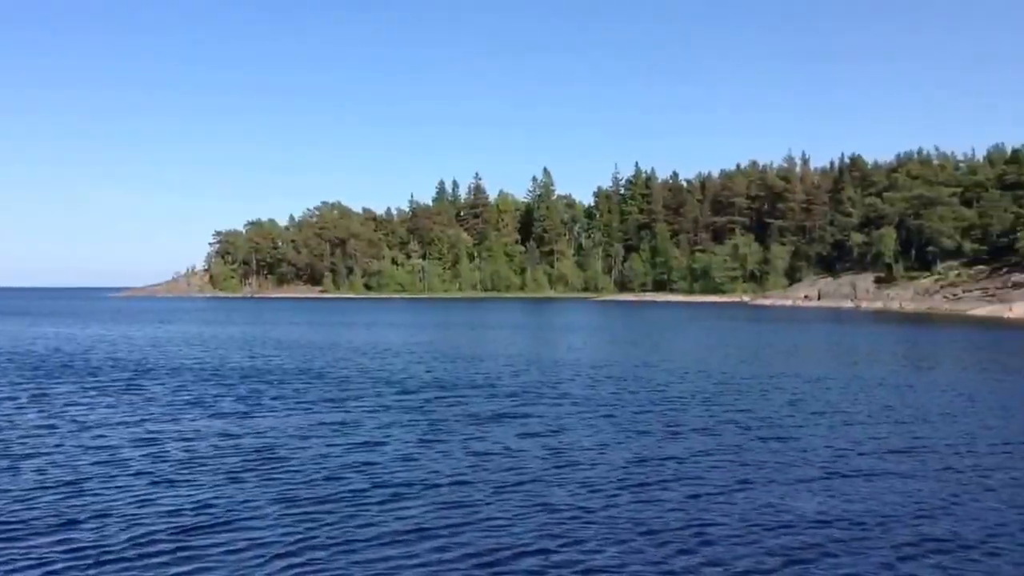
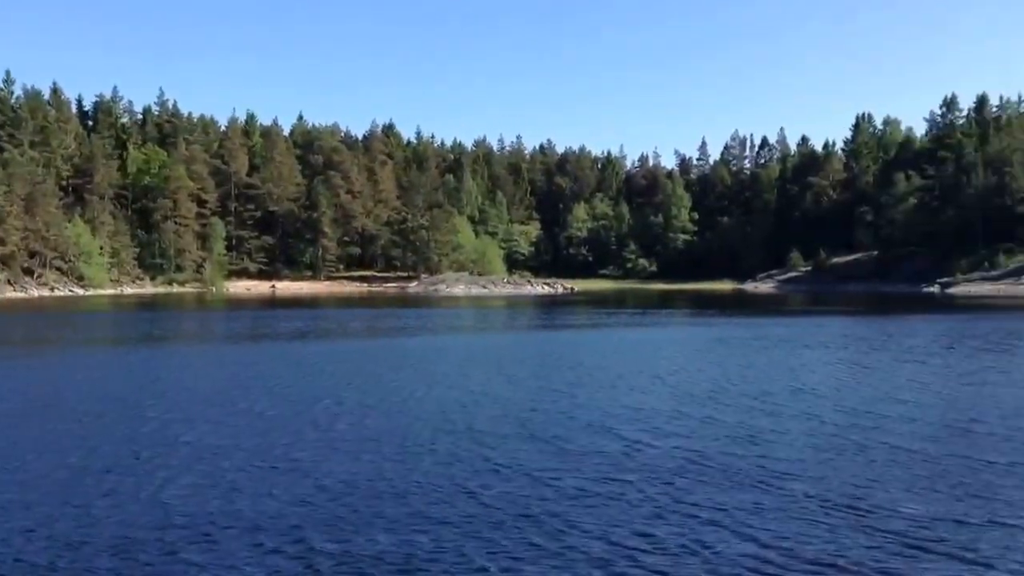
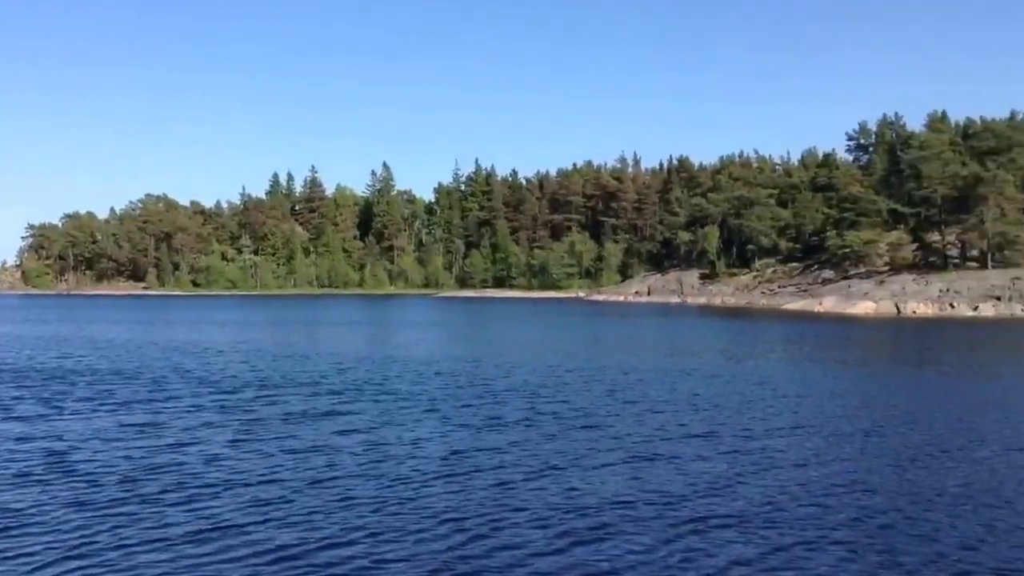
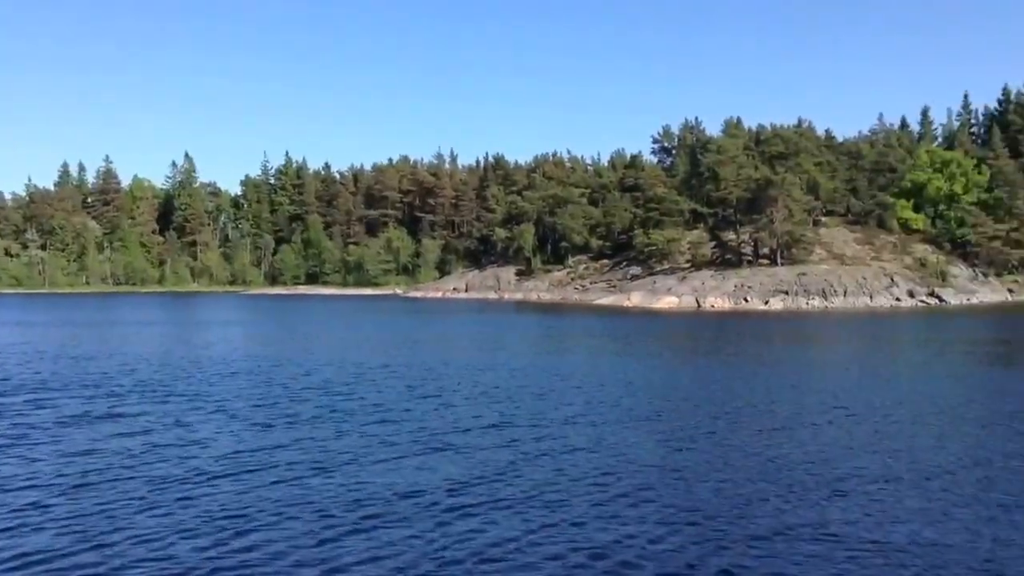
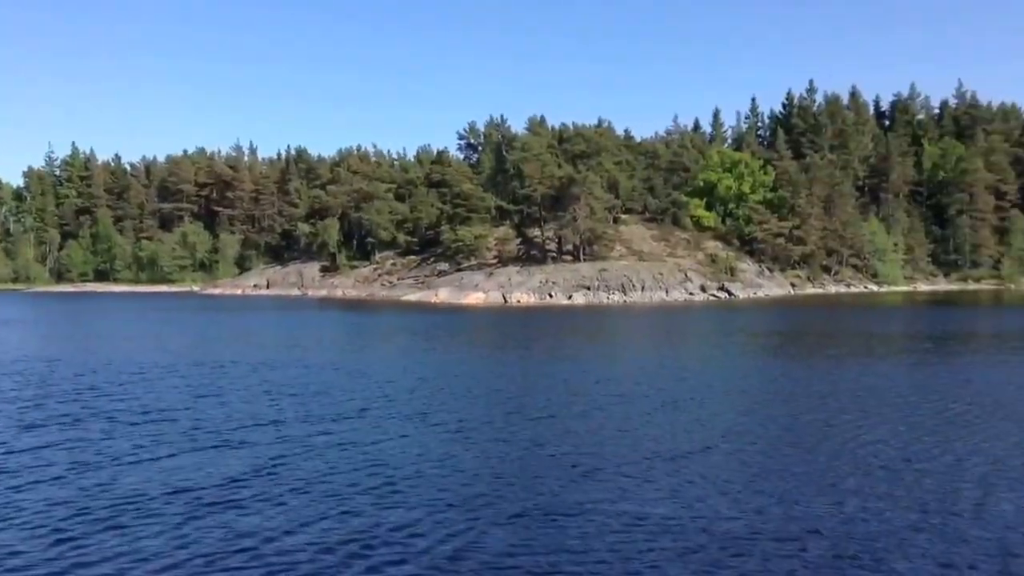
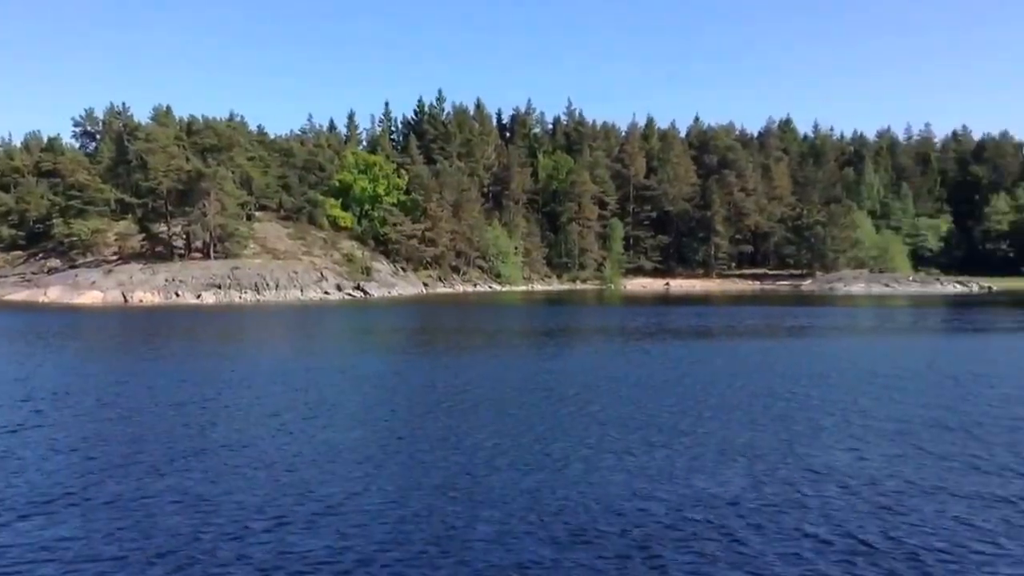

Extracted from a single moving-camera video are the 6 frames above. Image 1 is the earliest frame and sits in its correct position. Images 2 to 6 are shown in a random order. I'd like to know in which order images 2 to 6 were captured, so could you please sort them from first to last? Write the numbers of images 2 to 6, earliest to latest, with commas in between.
3, 4, 5, 6, 2
